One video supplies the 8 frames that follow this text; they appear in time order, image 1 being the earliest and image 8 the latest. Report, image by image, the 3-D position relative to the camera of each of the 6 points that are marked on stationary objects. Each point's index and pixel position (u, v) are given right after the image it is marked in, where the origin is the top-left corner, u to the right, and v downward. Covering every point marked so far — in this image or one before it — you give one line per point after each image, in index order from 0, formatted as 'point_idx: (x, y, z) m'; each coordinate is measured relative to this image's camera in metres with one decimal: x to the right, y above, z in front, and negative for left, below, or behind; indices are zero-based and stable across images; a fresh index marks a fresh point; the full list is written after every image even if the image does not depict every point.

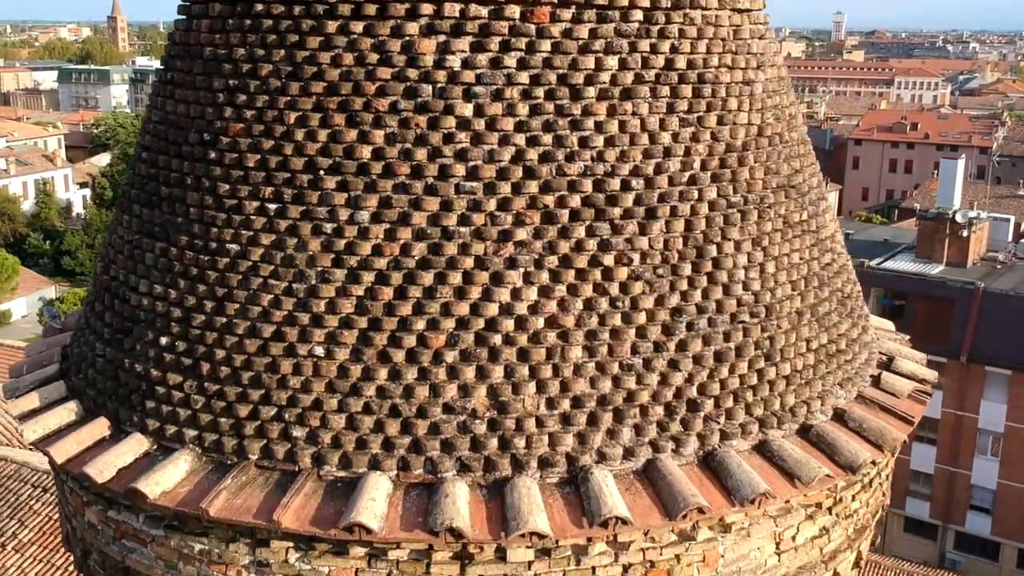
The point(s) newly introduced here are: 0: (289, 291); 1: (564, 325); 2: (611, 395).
0: (-1.0, 0.0, +4.6) m
1: (+0.2, -0.2, +4.5) m
2: (+0.4, -0.5, +4.5) m
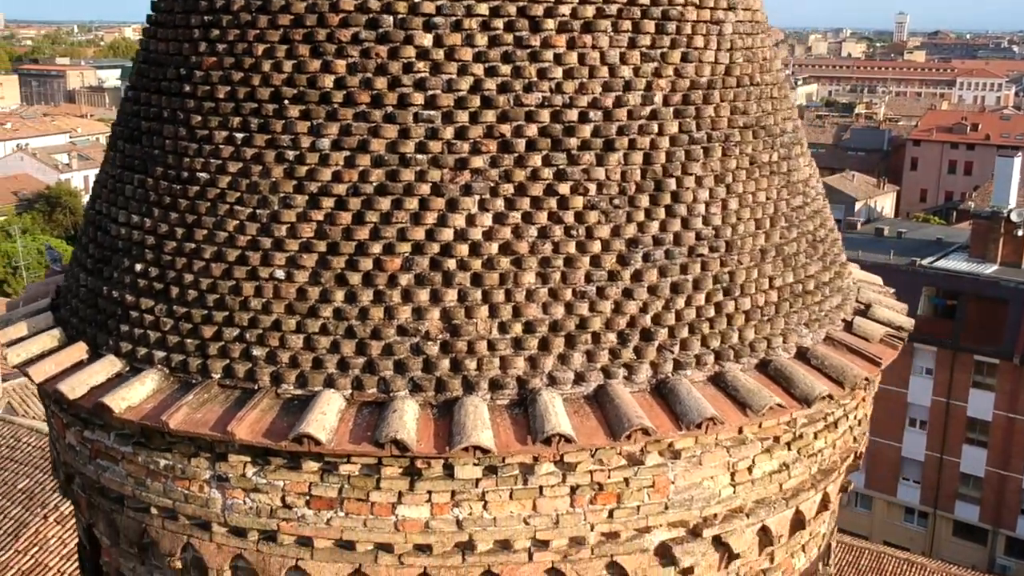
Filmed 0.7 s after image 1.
0: (-1.2, +0.3, +4.8) m
1: (0.0, +0.2, +4.6) m
2: (+0.2, -0.1, +4.6) m
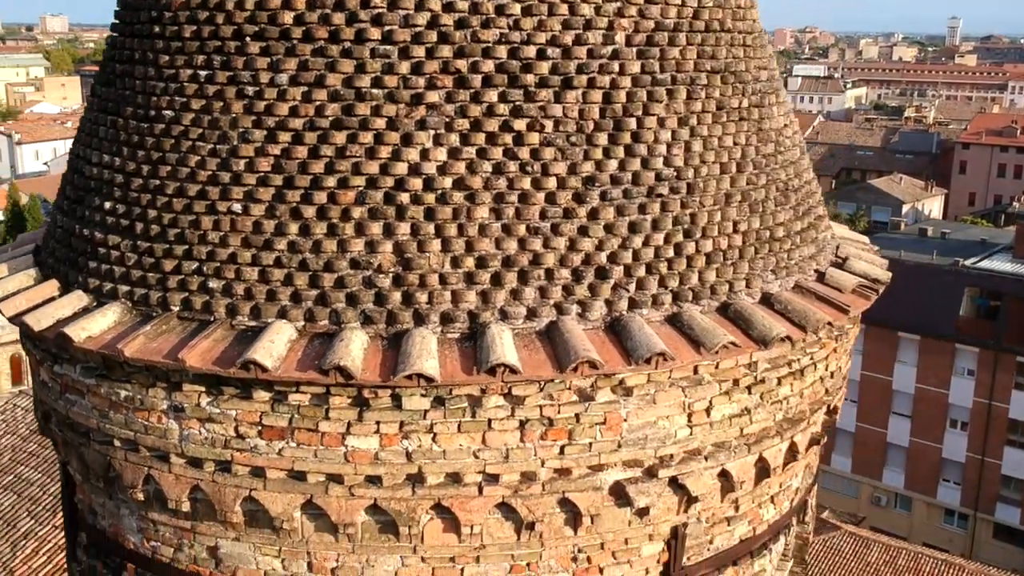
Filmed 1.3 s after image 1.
0: (-1.3, +0.6, +4.8) m
1: (-0.2, +0.4, +4.6) m
2: (0.0, +0.1, +4.6) m
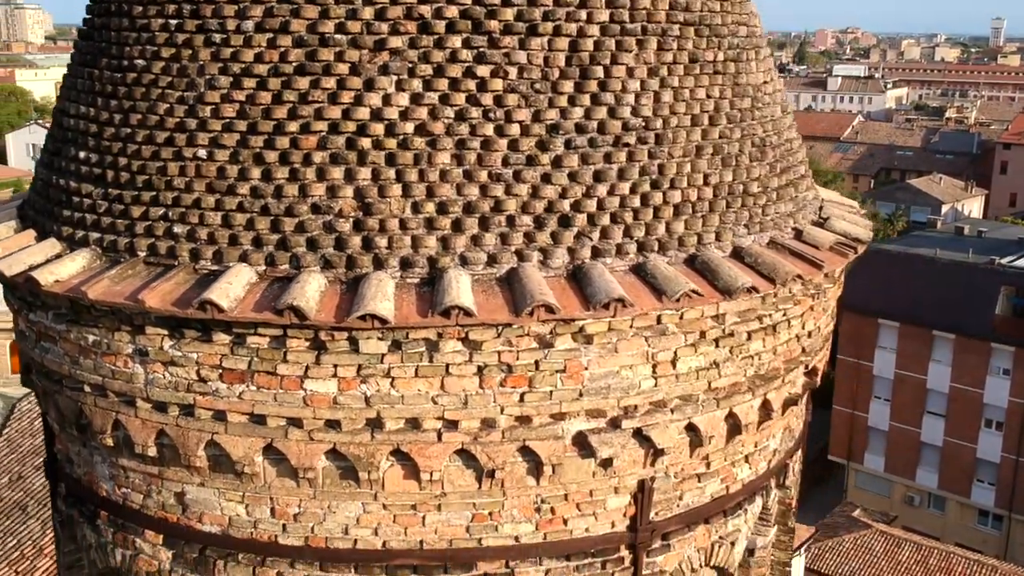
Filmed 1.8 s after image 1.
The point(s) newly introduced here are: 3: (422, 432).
0: (-1.5, +0.9, +4.8) m
1: (-0.3, +0.7, +4.6) m
2: (-0.2, +0.4, +4.6) m
3: (-0.4, -0.6, +4.6) m
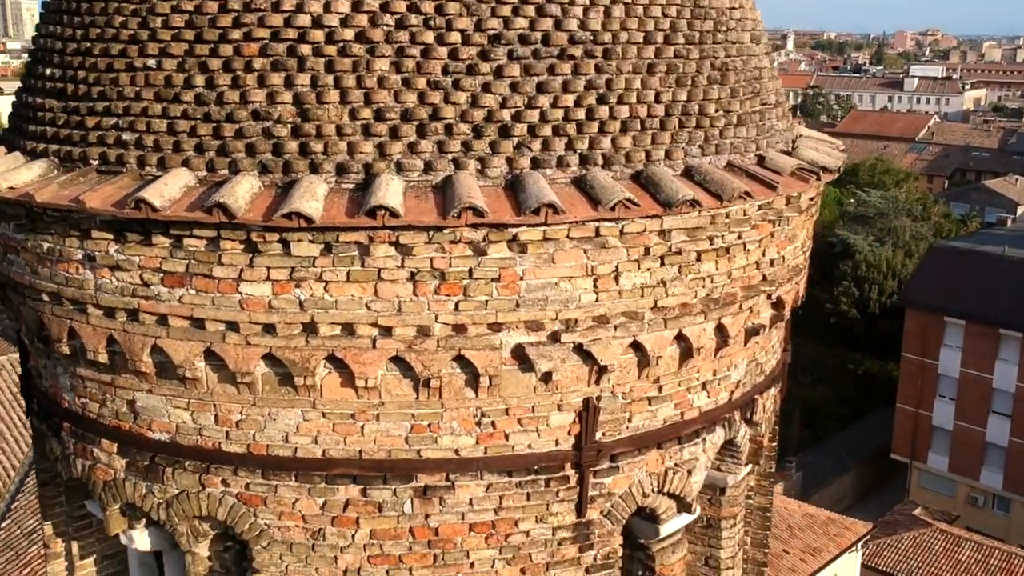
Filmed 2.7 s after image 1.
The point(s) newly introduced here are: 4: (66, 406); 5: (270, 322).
0: (-1.7, +1.3, +4.9) m
1: (-0.6, +1.1, +4.6) m
2: (-0.4, +0.8, +4.6) m
3: (-0.7, -0.2, +4.6) m
4: (-2.3, -0.6, +5.5) m
5: (-1.0, -0.1, +4.6) m
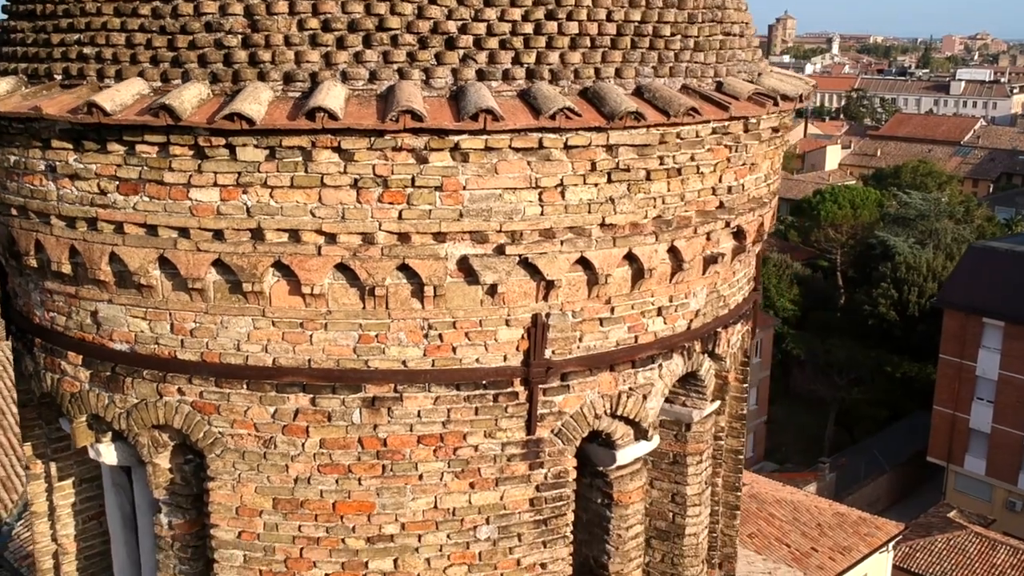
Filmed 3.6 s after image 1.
0: (-2.0, +1.7, +5.1) m
1: (-0.8, +1.5, +4.7) m
2: (-0.7, +1.2, +4.7) m
3: (-0.9, +0.2, +4.7) m
4: (-2.5, -0.2, +5.6) m
5: (-1.3, +0.3, +4.7) m
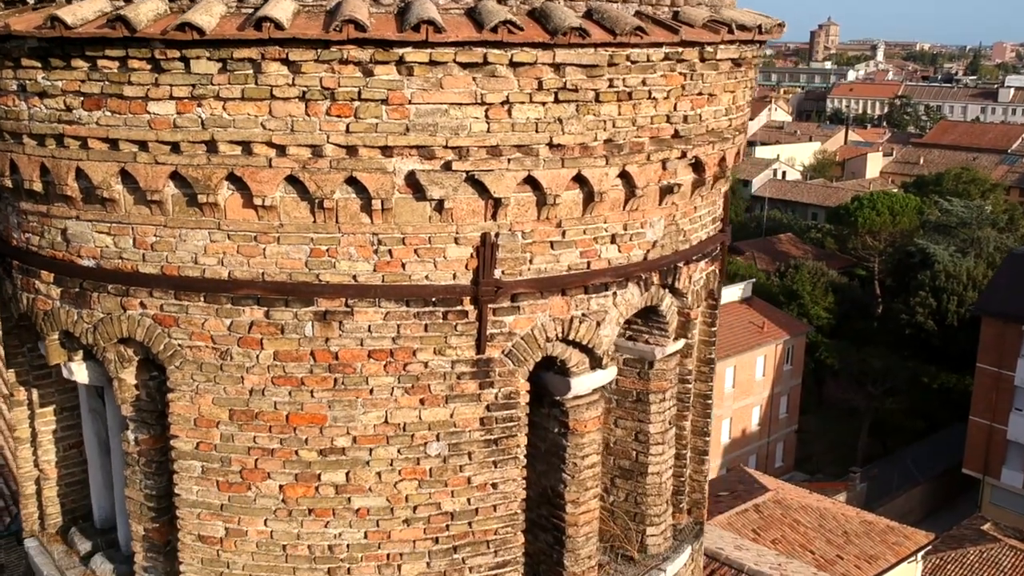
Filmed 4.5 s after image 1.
0: (-2.2, +2.1, +5.3) m
1: (-1.1, +1.9, +4.9) m
2: (-0.9, +1.6, +4.8) m
3: (-1.2, +0.6, +4.8) m
4: (-2.7, +0.2, +5.8) m
5: (-1.5, +0.7, +4.9) m
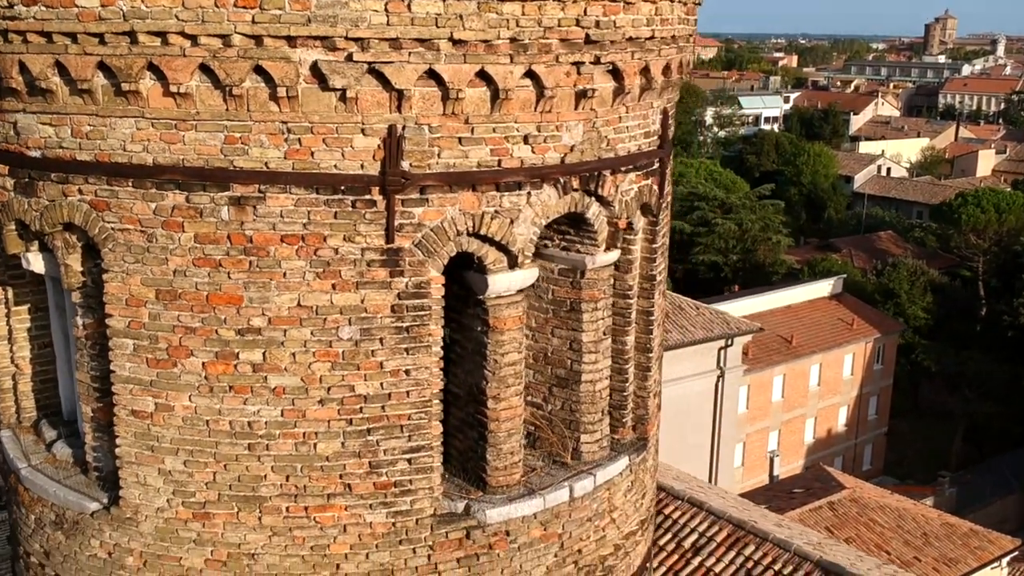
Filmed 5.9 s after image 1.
0: (-2.6, +2.7, +5.7) m
1: (-1.5, +2.5, +5.2) m
2: (-1.4, +2.1, +5.1) m
3: (-1.7, +1.2, +5.2) m
4: (-3.1, +0.9, +6.3) m
5: (-2.0, +1.3, +5.2) m
